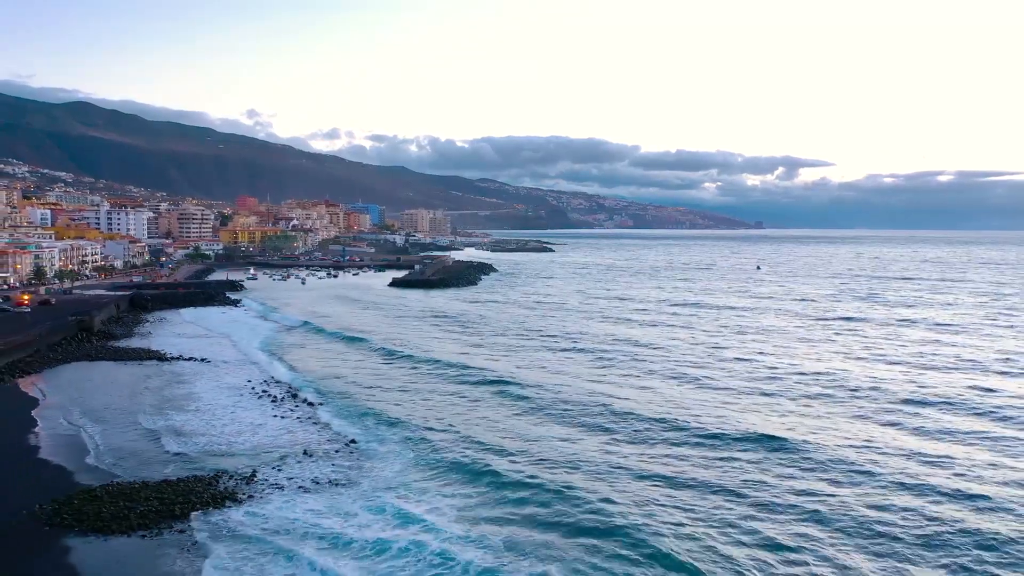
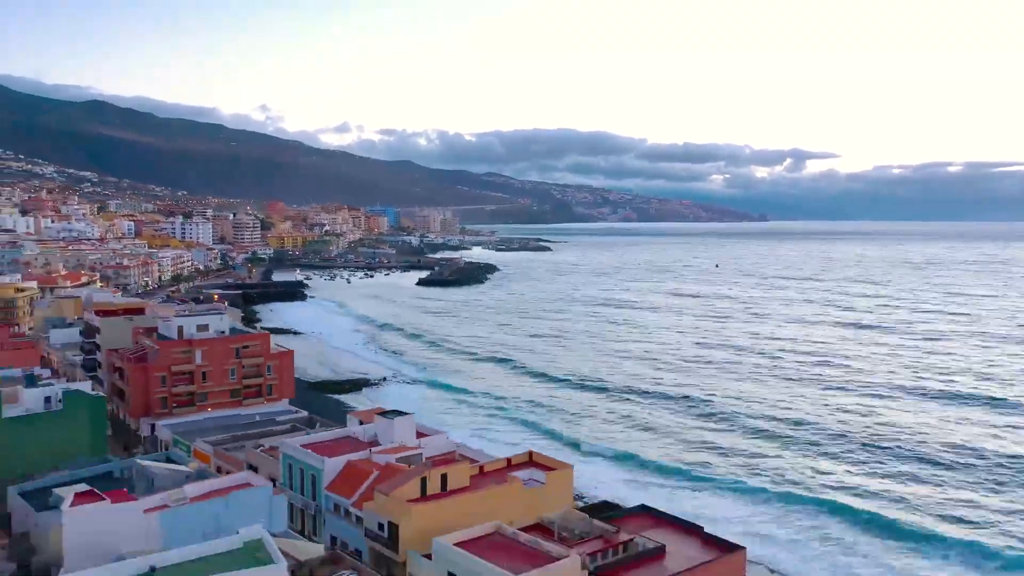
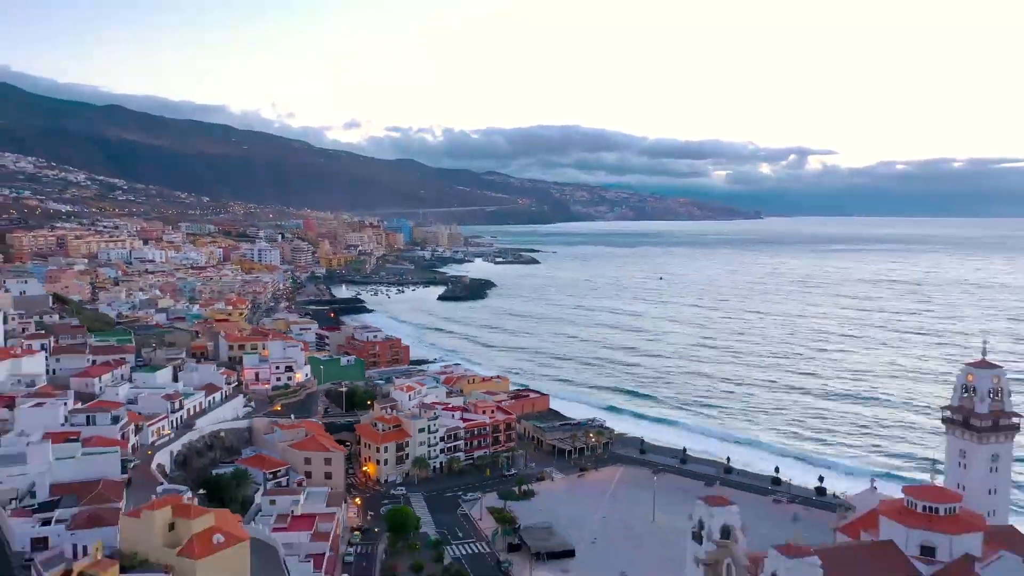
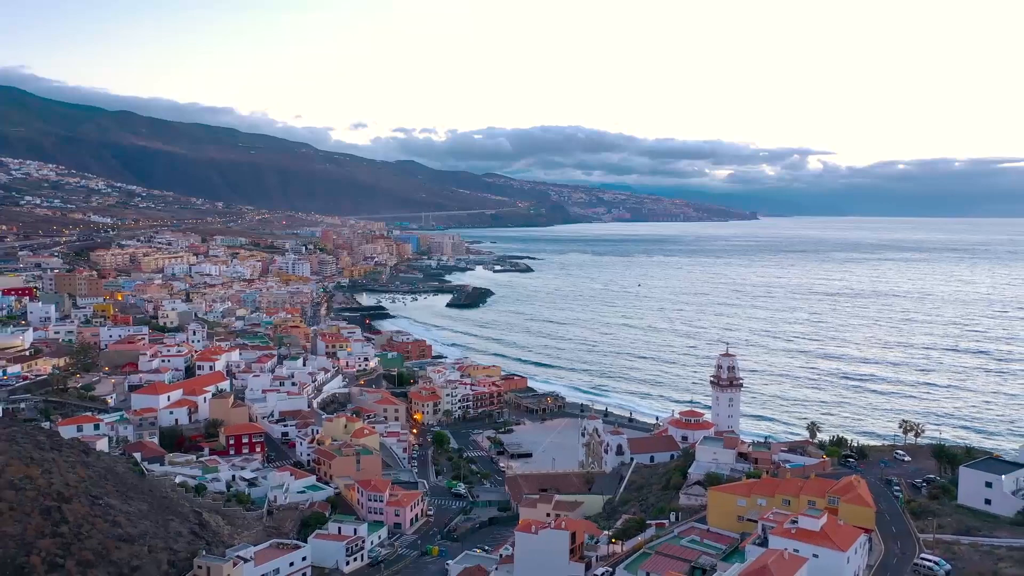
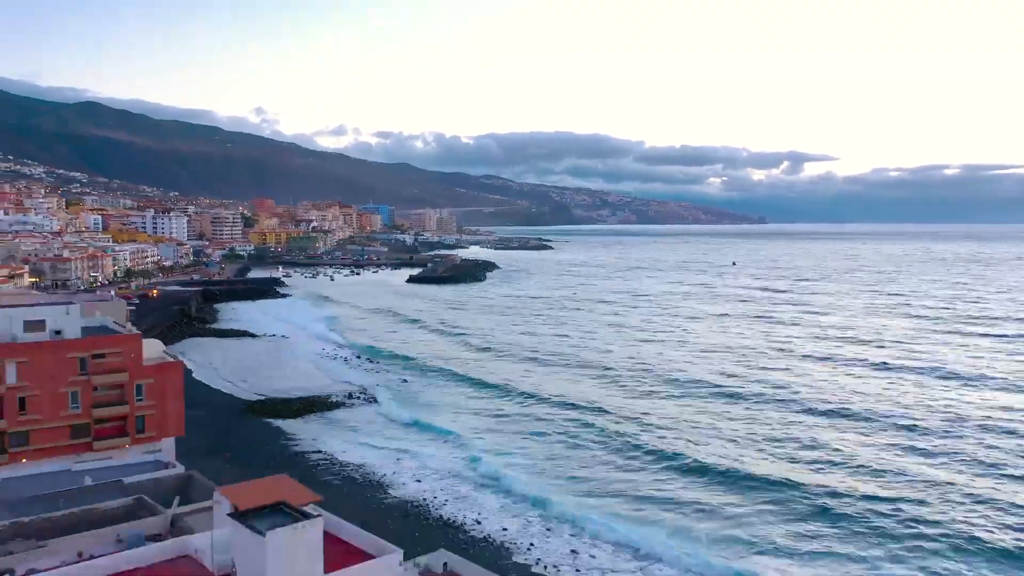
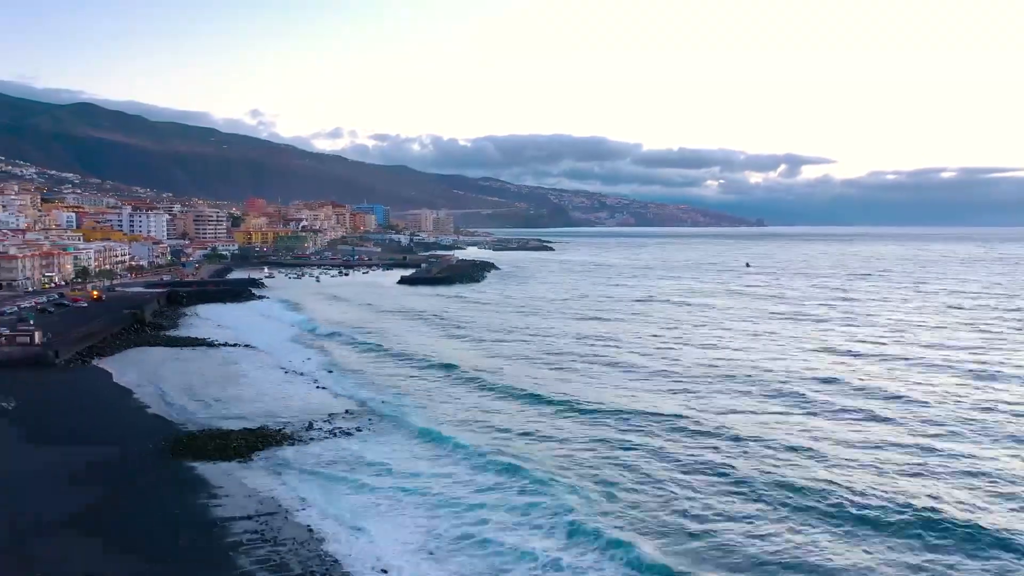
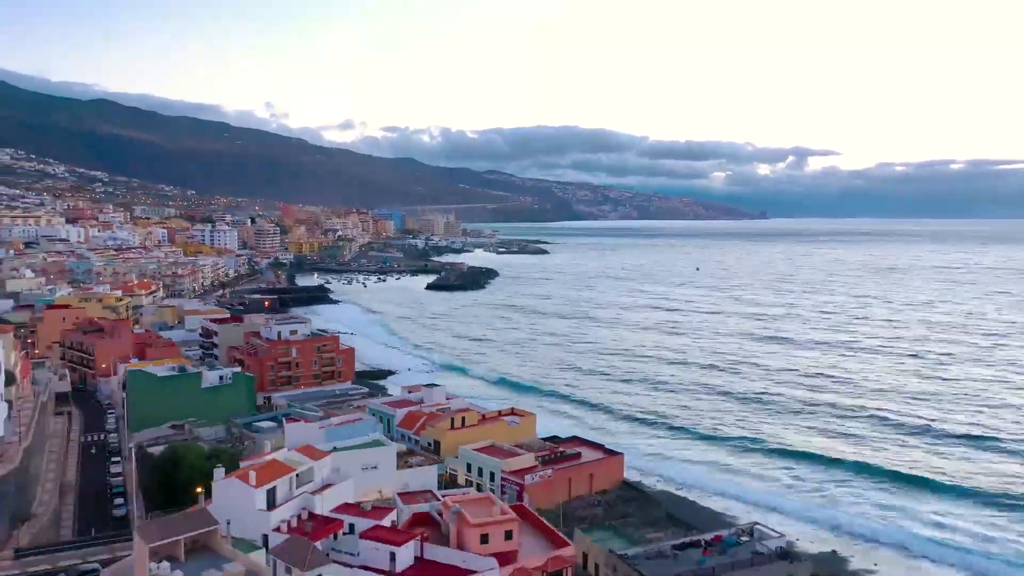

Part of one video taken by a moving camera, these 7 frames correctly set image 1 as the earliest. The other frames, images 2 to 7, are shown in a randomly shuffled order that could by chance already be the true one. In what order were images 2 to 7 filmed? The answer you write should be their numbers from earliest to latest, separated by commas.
6, 5, 2, 7, 3, 4
